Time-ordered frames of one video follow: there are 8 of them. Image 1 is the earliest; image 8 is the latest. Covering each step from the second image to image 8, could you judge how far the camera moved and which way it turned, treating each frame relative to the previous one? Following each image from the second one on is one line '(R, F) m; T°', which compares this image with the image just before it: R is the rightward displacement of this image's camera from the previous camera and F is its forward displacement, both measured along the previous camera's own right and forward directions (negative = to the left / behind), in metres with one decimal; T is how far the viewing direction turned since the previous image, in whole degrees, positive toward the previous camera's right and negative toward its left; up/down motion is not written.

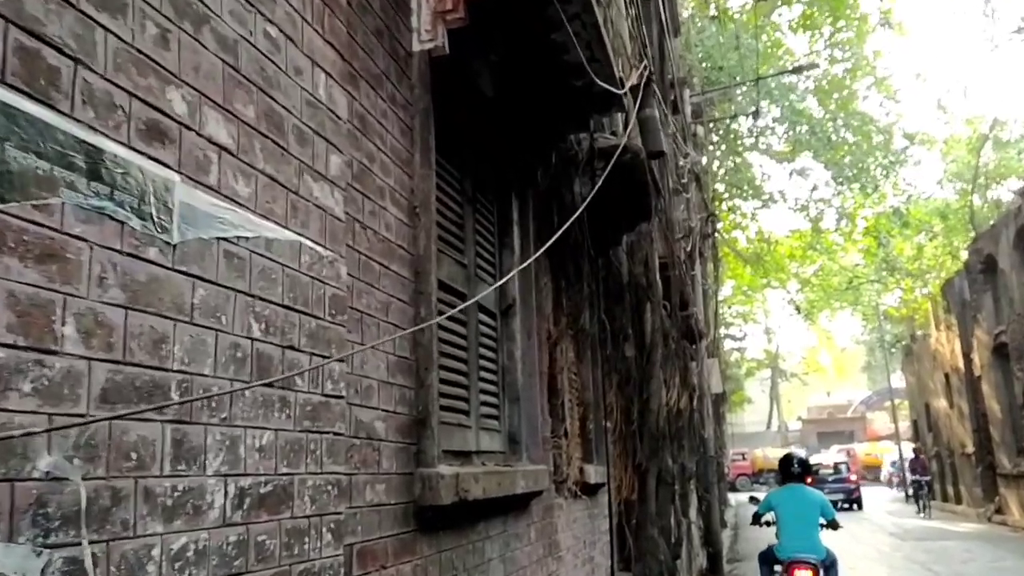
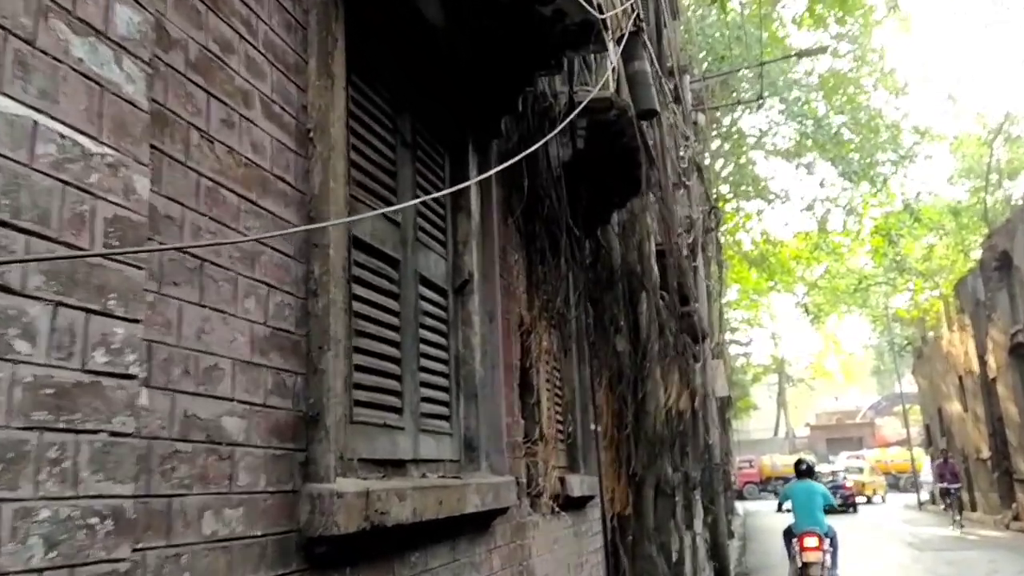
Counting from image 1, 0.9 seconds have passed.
(+0.2, +1.0) m; 0°
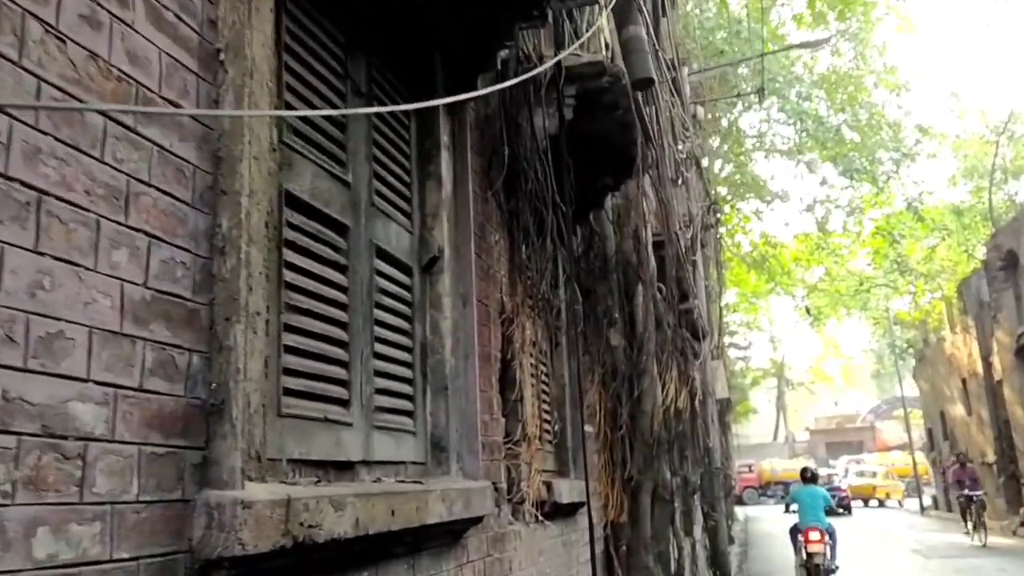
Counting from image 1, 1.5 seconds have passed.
(+0.1, +0.5) m; 0°
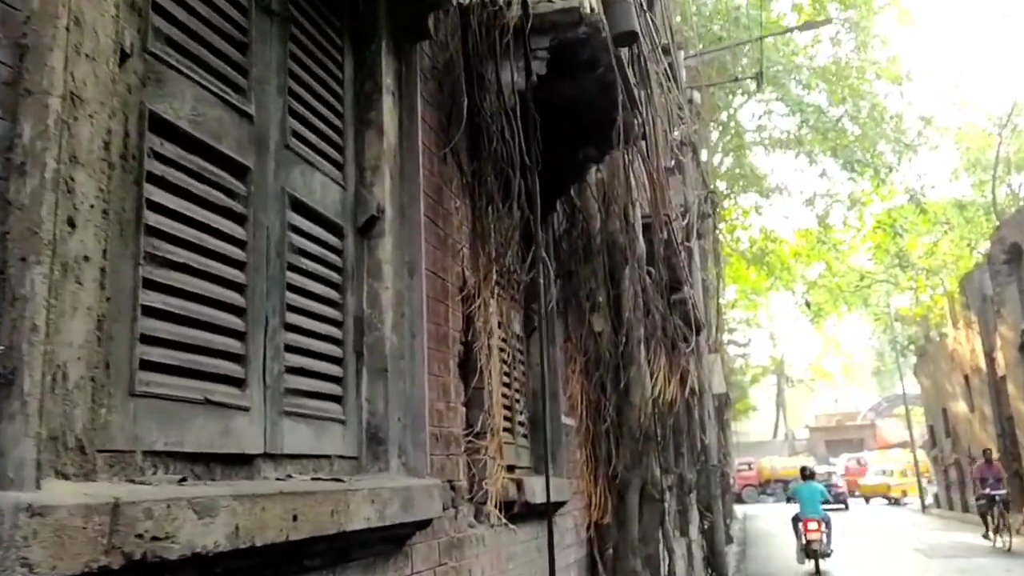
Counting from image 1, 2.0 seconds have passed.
(+0.2, +0.5) m; 0°
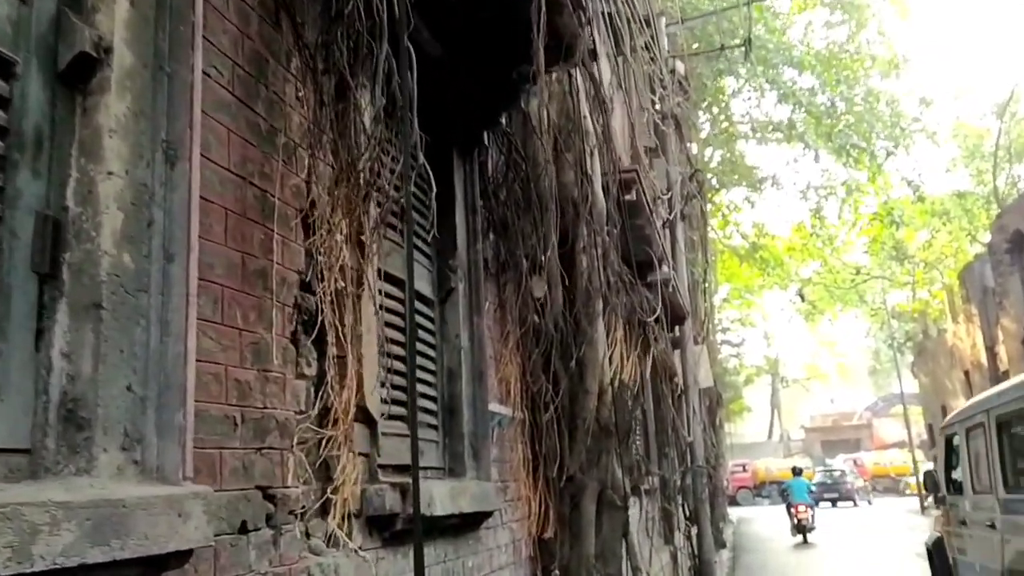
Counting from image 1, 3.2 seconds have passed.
(+0.4, +1.3) m; 0°
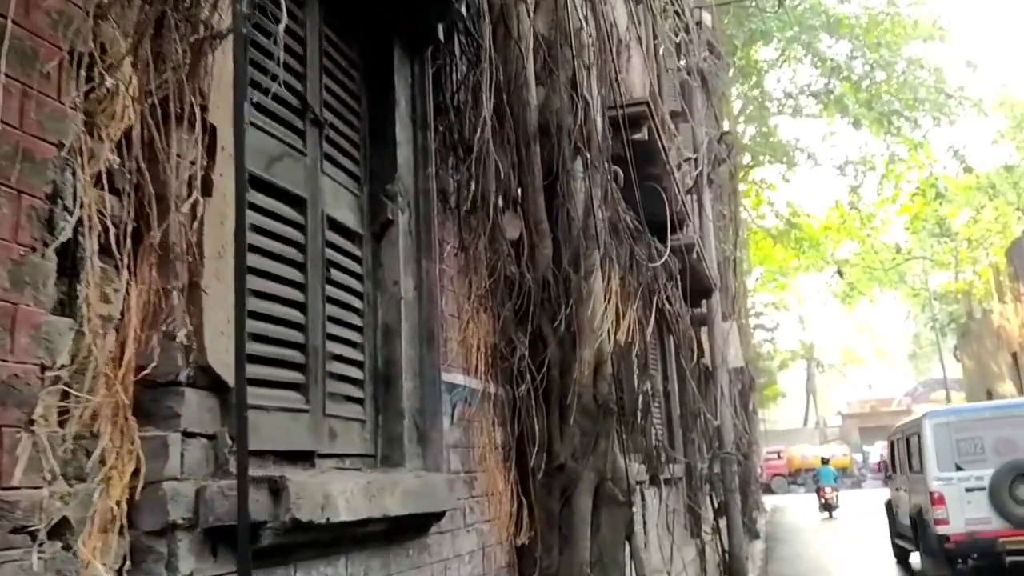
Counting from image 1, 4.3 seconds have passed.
(+0.3, +1.1) m; -2°
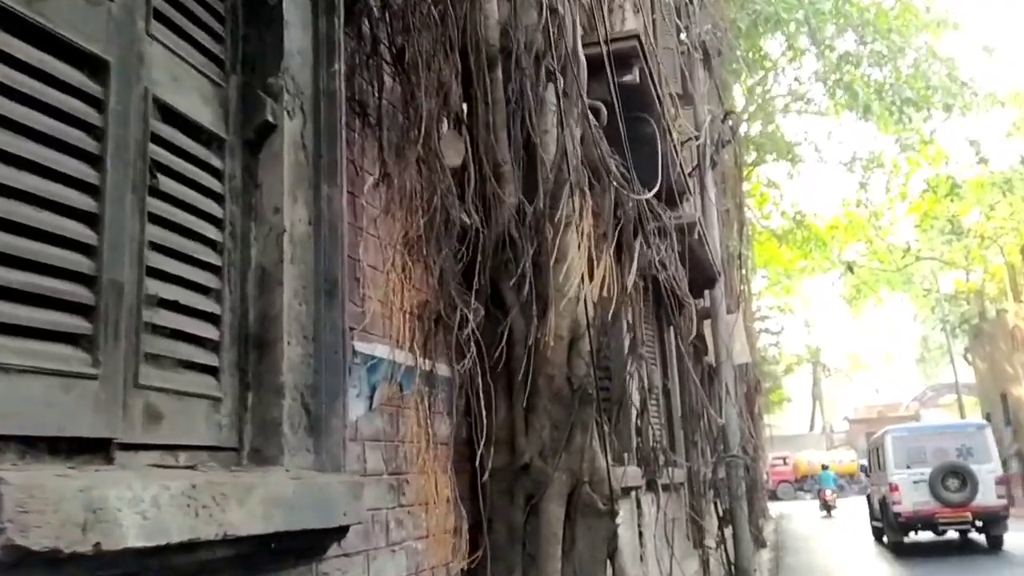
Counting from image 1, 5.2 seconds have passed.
(+0.2, +1.0) m; 0°
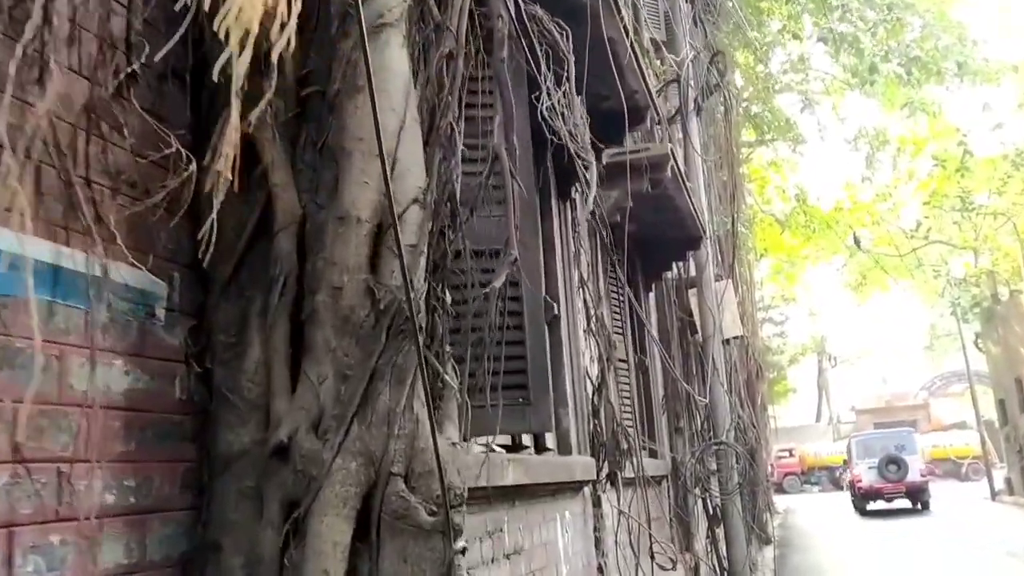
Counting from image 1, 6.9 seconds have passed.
(+0.6, +1.7) m; 0°
